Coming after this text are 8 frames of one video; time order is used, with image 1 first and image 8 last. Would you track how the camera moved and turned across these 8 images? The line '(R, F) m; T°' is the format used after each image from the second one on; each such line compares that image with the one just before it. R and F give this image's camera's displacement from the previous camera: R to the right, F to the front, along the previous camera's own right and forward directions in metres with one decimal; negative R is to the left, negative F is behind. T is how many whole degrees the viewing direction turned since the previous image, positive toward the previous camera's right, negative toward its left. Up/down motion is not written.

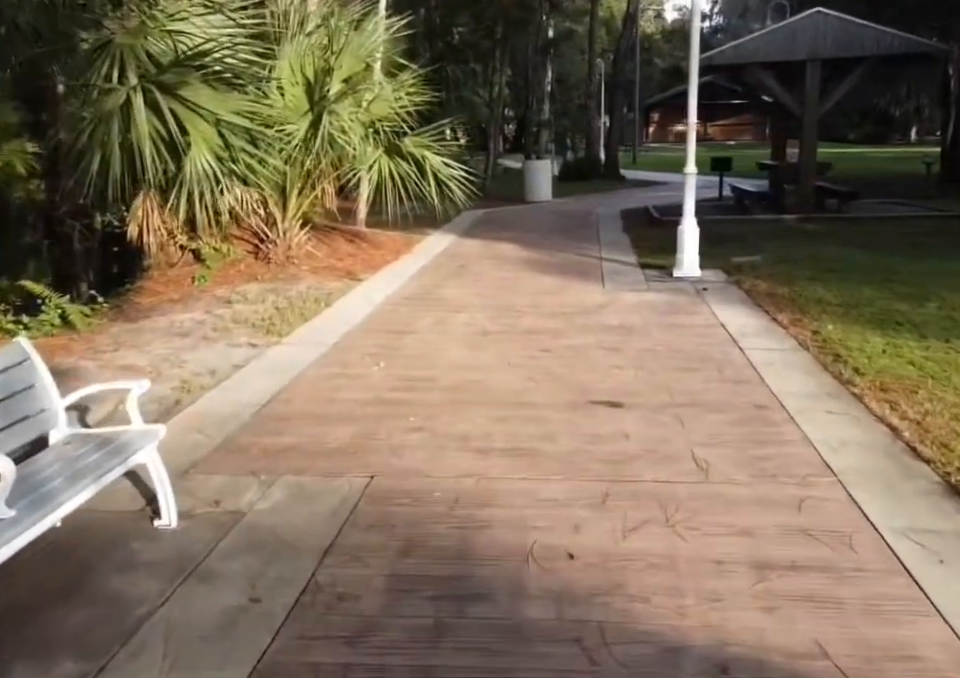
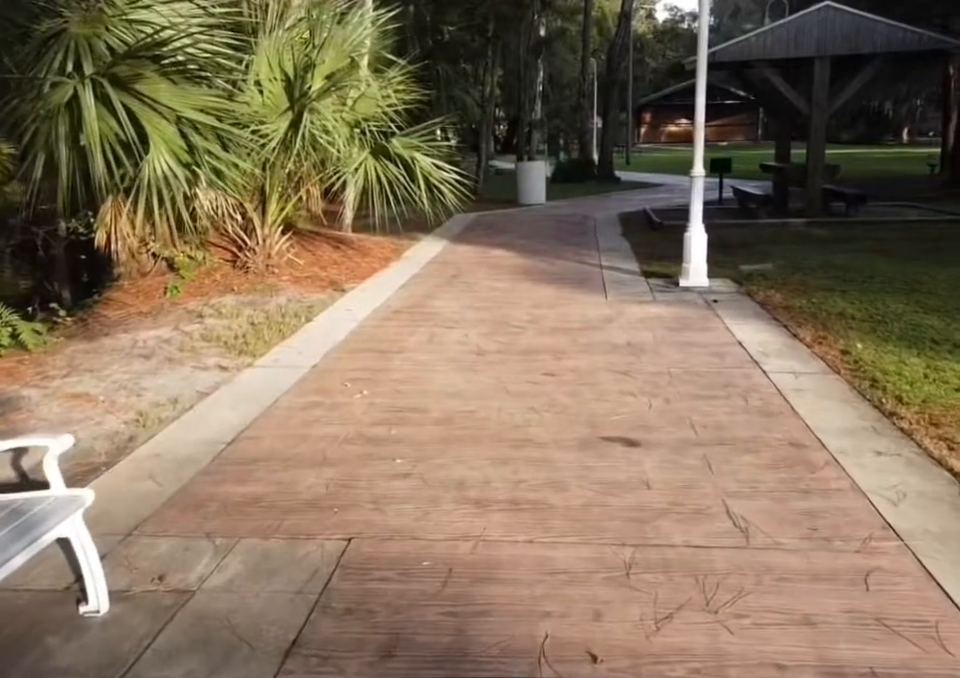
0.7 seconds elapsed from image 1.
(0.0, +0.7) m; +1°
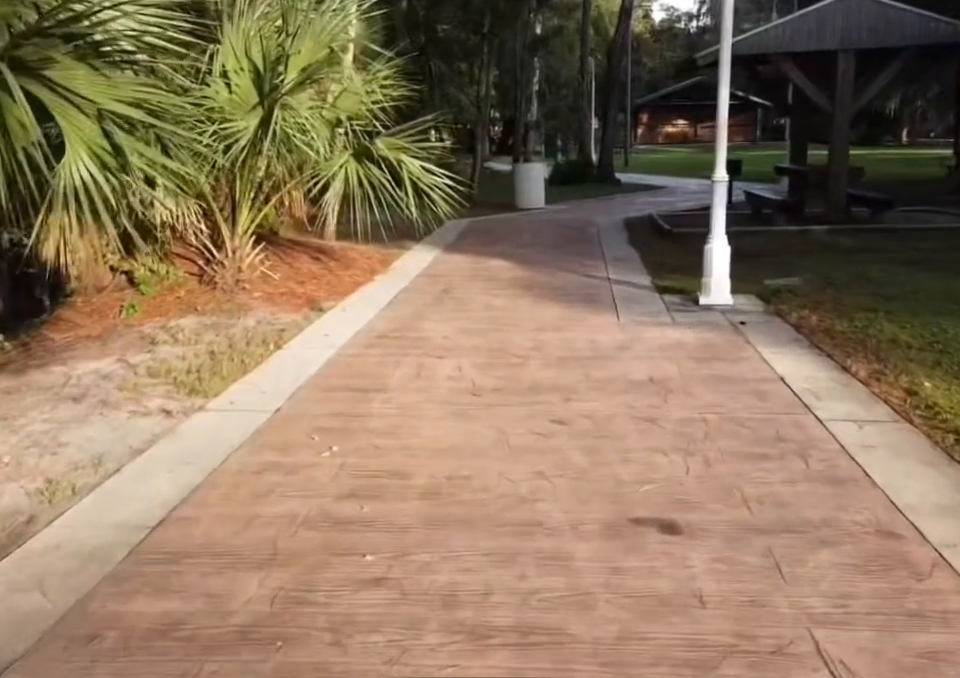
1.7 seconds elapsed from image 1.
(0.0, +1.1) m; 0°
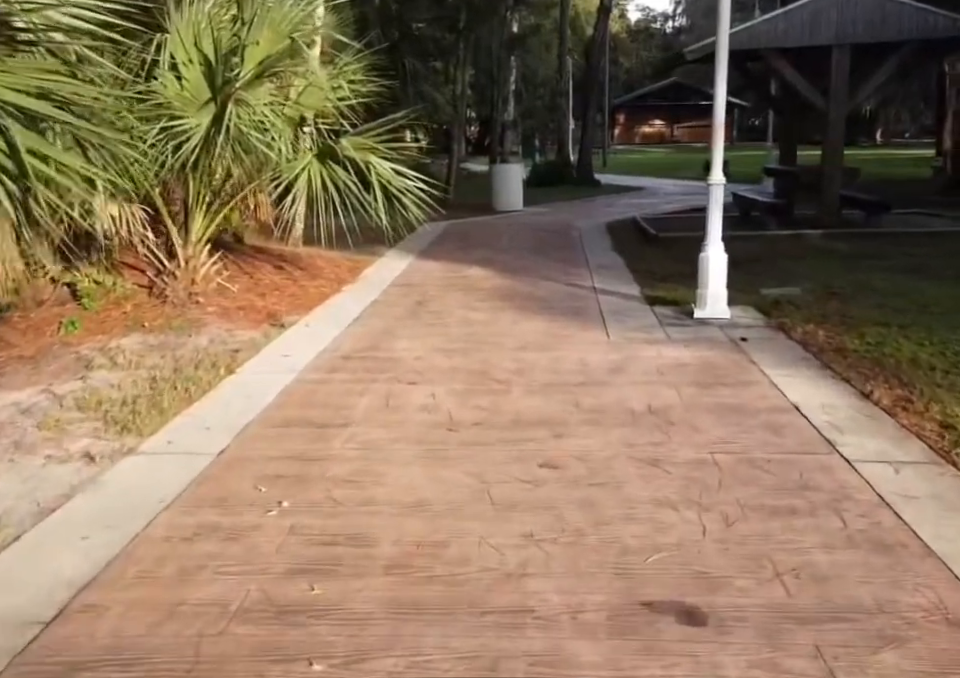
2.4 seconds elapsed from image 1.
(0.0, +0.7) m; +1°
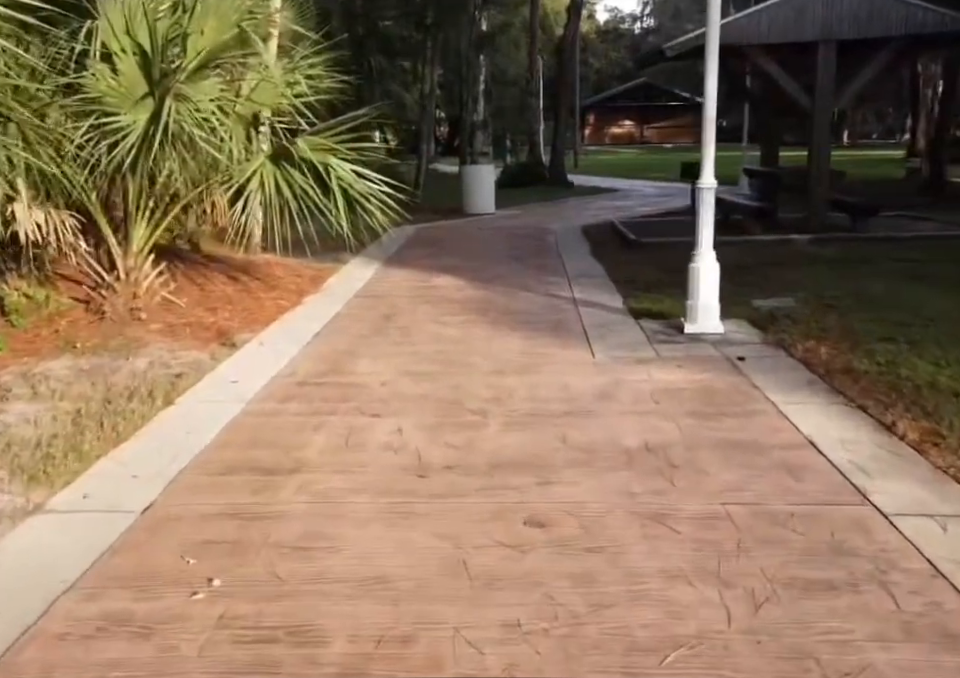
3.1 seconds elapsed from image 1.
(0.0, +0.7) m; +2°
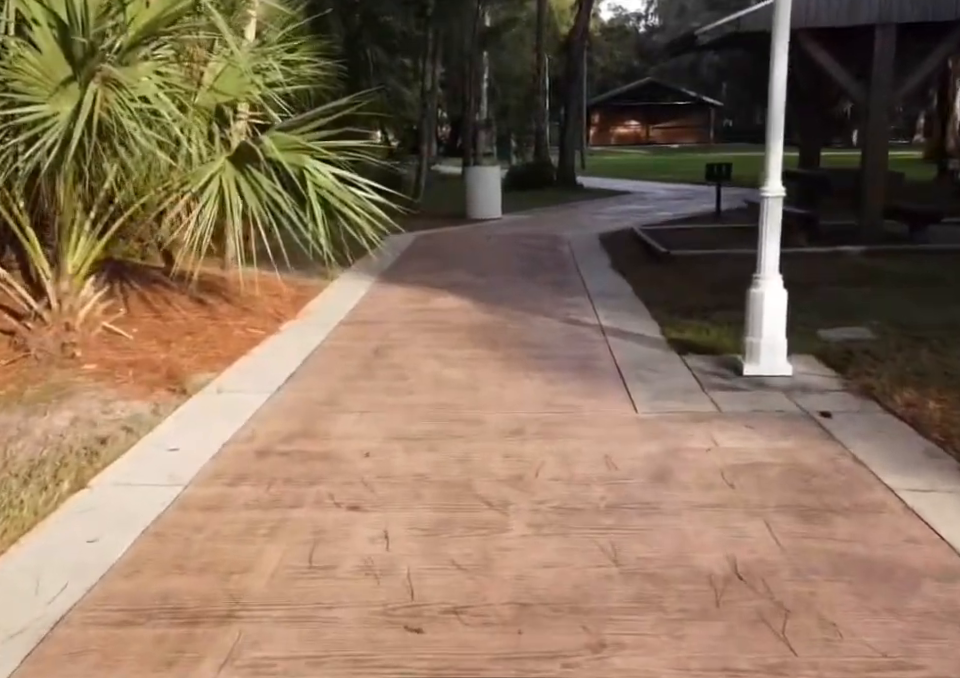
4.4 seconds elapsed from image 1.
(-0.1, +1.4) m; 0°
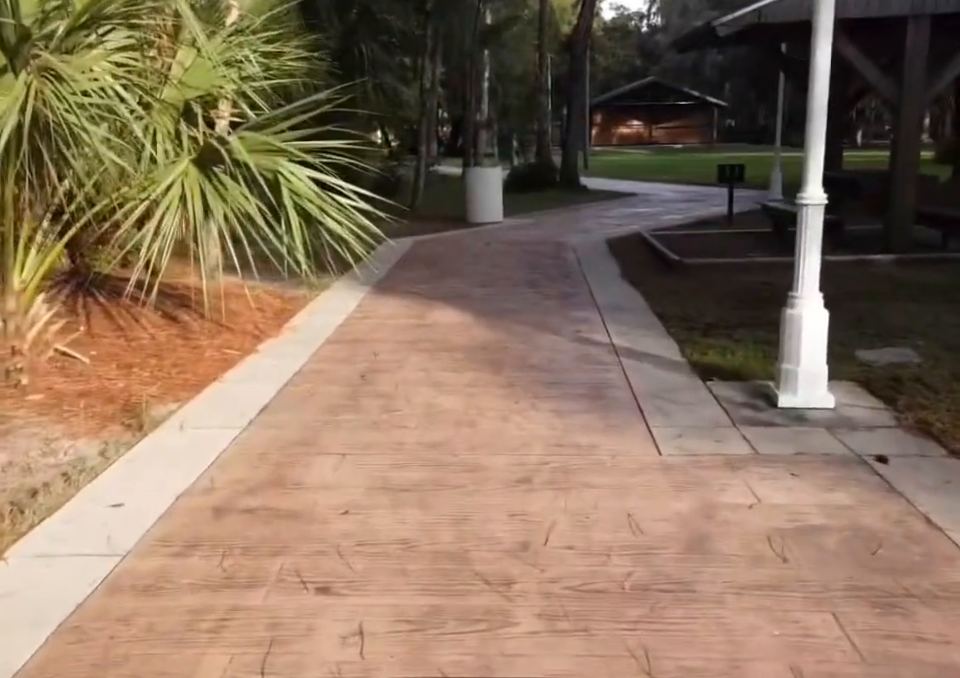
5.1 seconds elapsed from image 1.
(0.0, +0.7) m; 0°
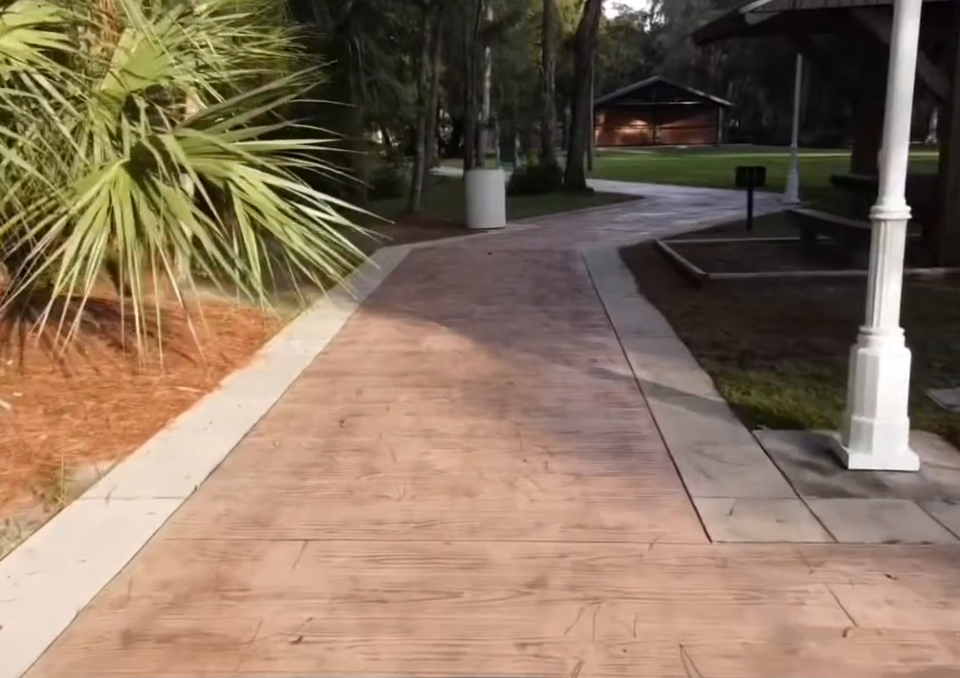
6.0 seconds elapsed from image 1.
(0.0, +1.0) m; 0°
